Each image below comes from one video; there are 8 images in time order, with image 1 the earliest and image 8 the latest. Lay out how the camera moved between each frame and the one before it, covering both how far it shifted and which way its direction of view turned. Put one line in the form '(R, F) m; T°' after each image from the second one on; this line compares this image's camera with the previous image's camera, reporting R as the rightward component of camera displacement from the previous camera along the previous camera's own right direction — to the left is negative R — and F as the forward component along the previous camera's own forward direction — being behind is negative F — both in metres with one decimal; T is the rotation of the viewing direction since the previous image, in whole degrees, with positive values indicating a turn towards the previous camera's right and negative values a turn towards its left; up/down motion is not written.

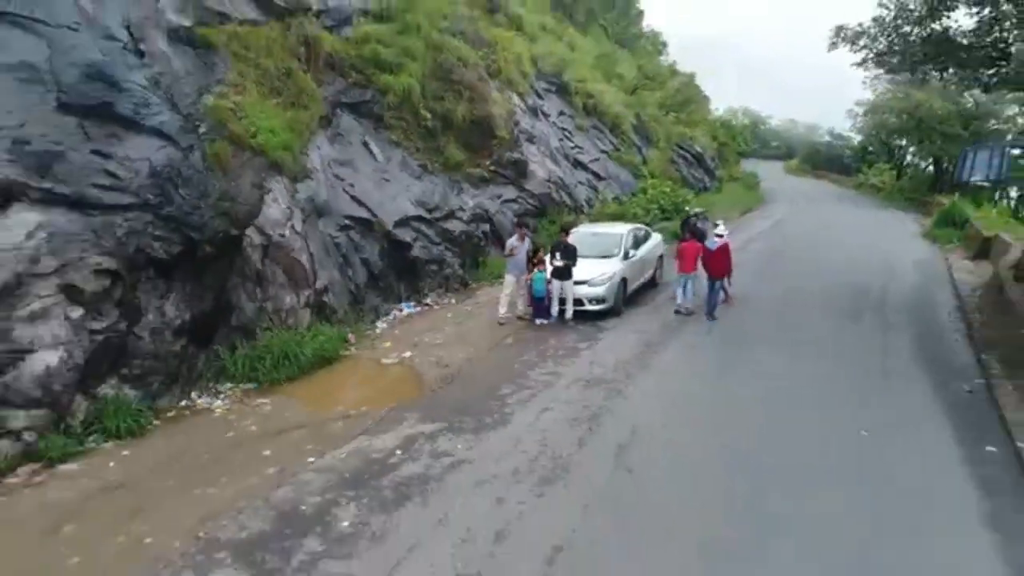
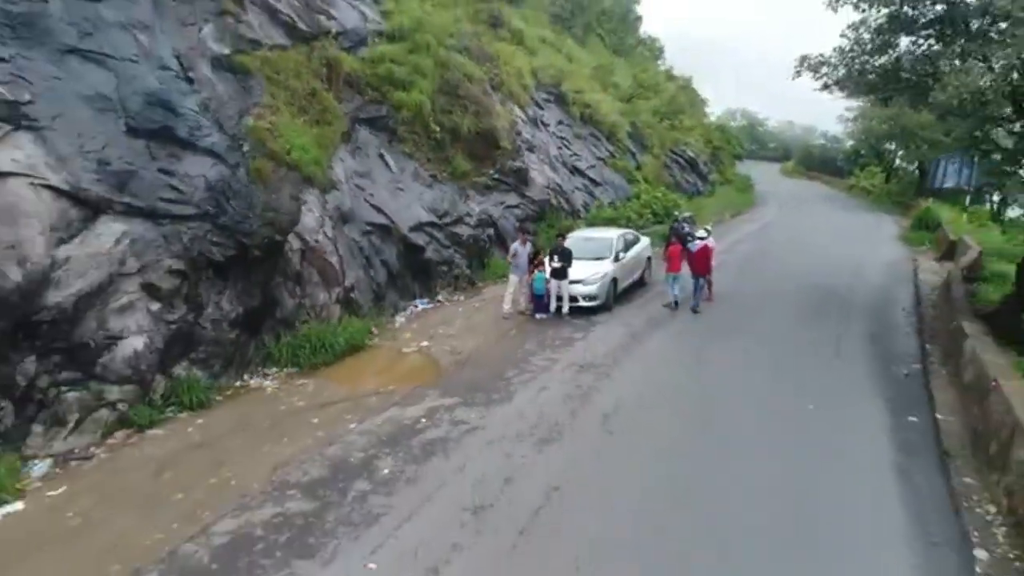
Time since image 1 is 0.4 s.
(0.0, -1.0) m; 0°
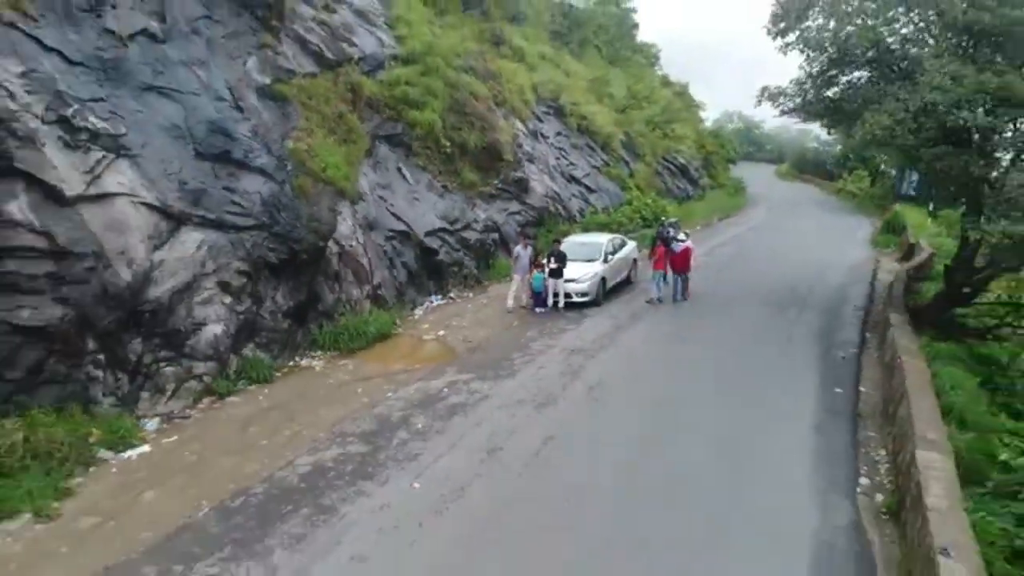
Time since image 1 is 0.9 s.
(-0.1, -1.4) m; 0°
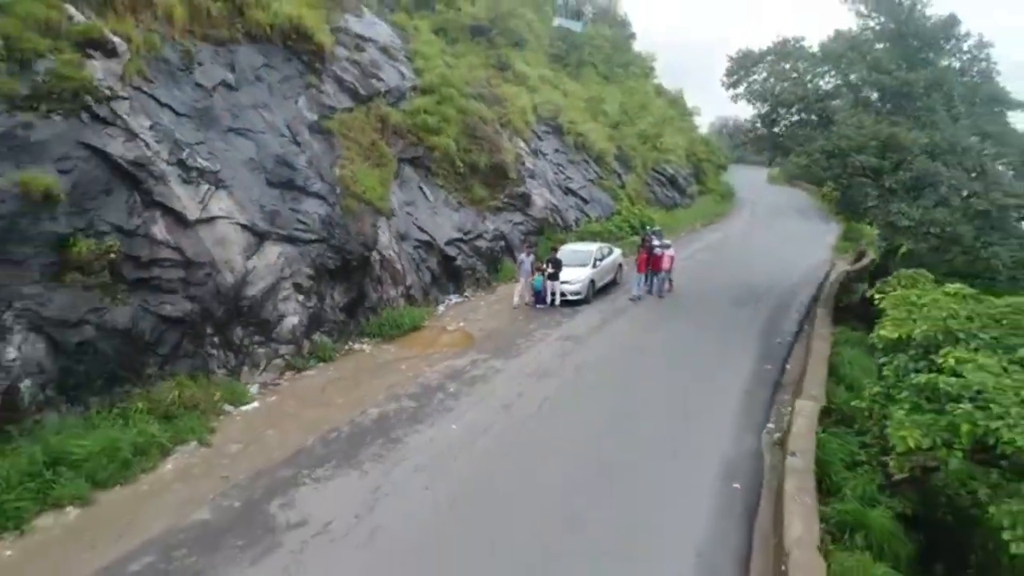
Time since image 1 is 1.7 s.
(-0.1, -2.1) m; 0°
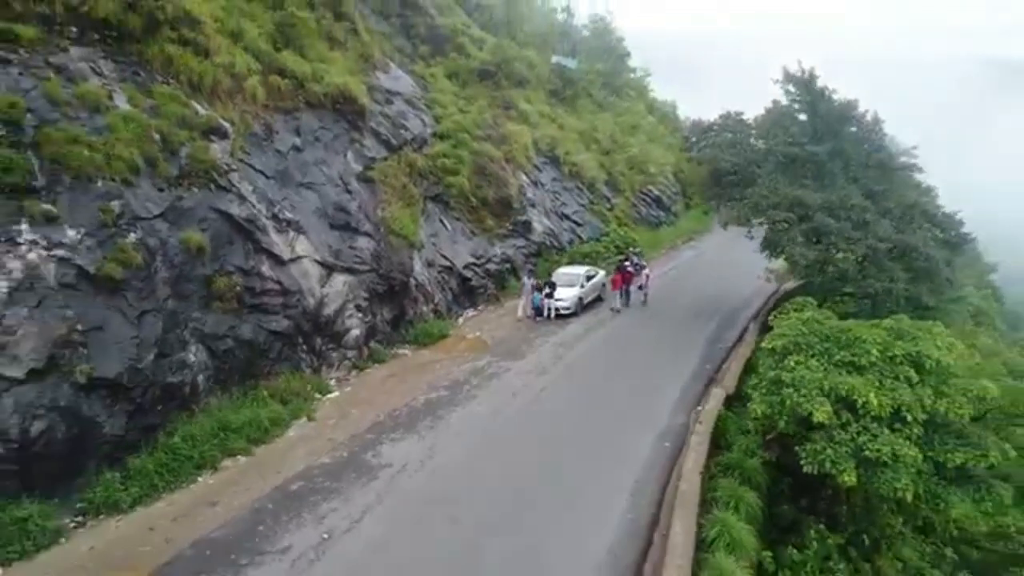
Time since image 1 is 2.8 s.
(-0.1, -3.2) m; 0°
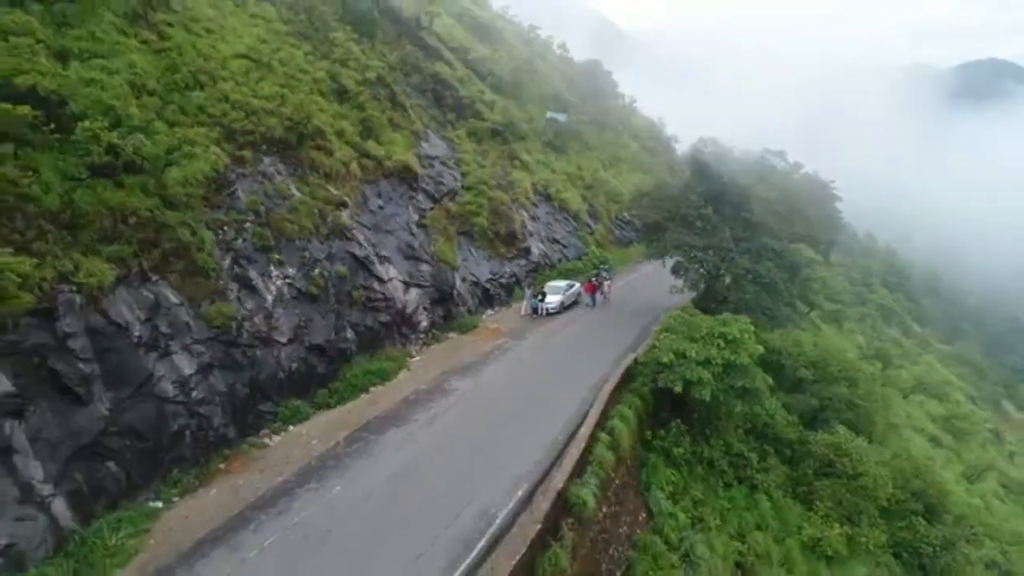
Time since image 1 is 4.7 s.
(-0.2, -8.1) m; 0°
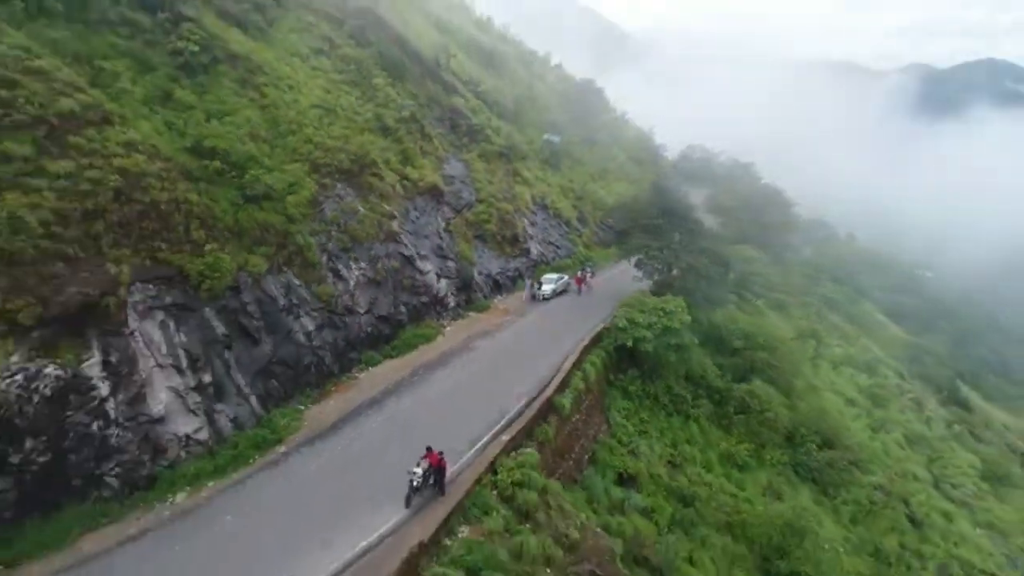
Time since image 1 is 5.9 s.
(-0.2, -7.3) m; 0°
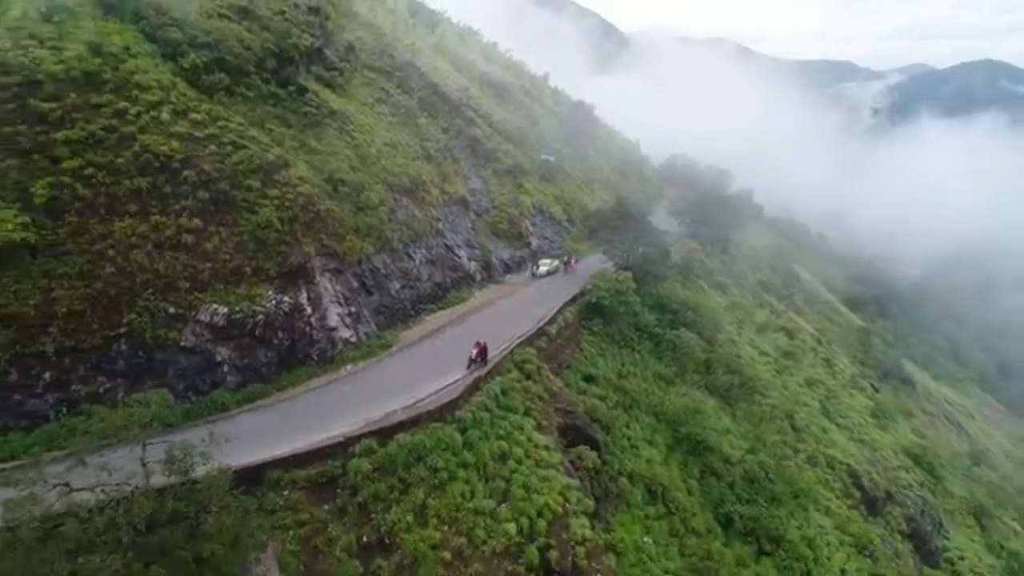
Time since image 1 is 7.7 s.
(-0.5, -13.1) m; 0°
